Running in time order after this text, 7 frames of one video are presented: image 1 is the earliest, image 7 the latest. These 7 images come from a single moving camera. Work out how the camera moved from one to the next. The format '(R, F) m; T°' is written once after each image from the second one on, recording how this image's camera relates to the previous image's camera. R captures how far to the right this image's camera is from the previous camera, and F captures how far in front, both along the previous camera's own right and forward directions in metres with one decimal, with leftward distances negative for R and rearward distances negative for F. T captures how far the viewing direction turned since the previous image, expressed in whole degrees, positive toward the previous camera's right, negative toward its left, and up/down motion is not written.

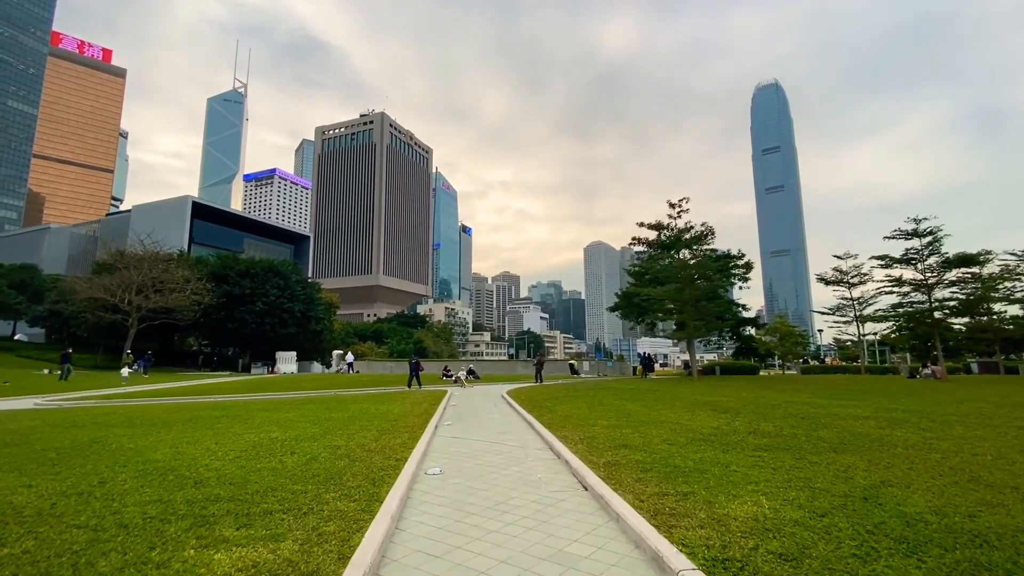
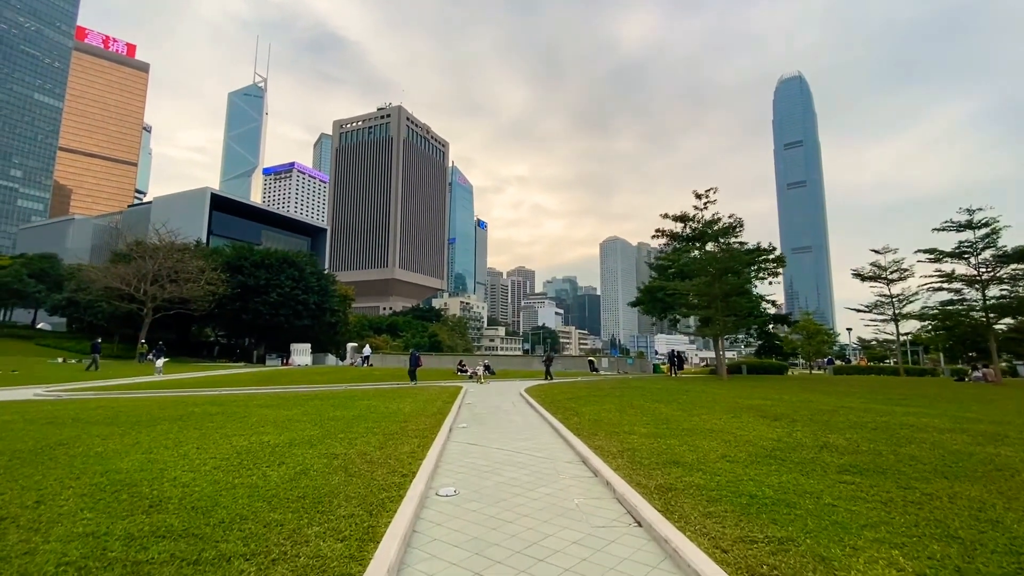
(-0.2, +1.2) m; -2°
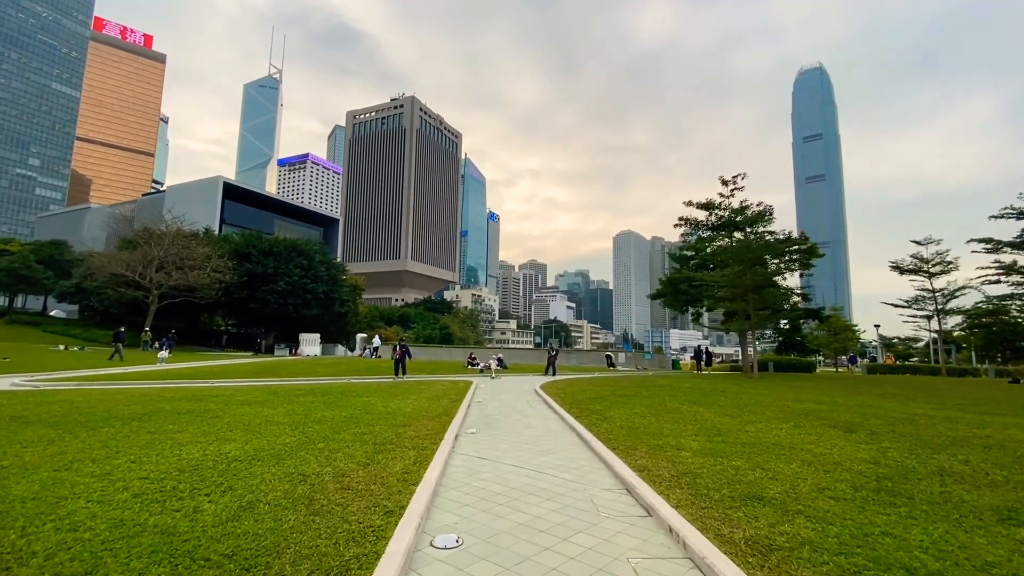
(-0.1, +1.6) m; -1°
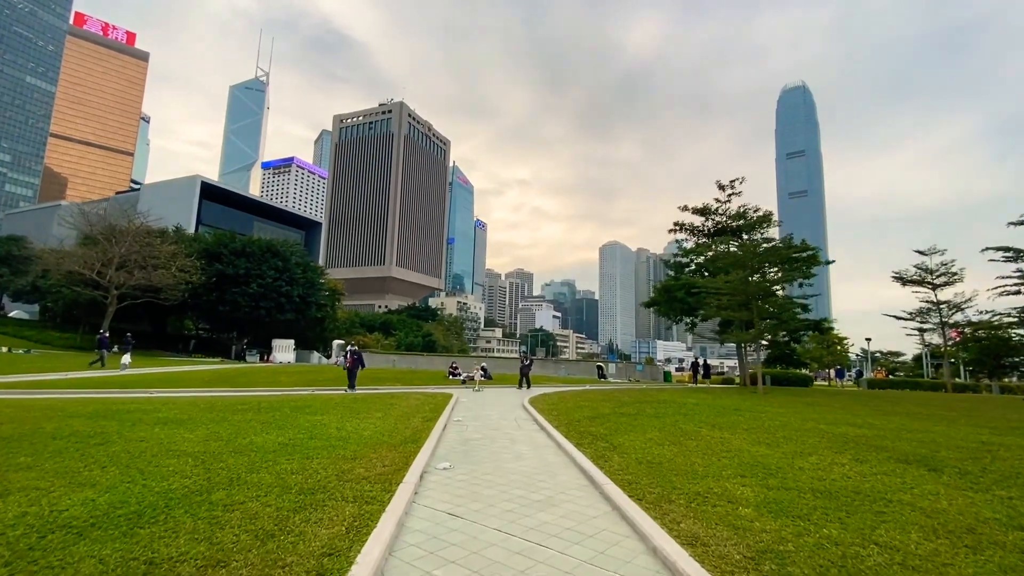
(0.0, +1.9) m; +2°
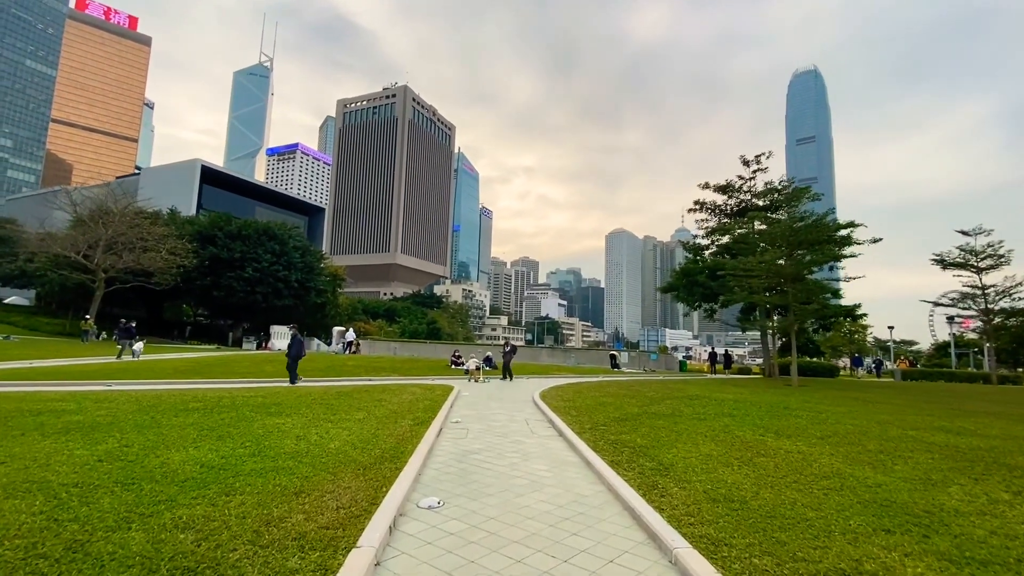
(-0.1, +2.0) m; -1°
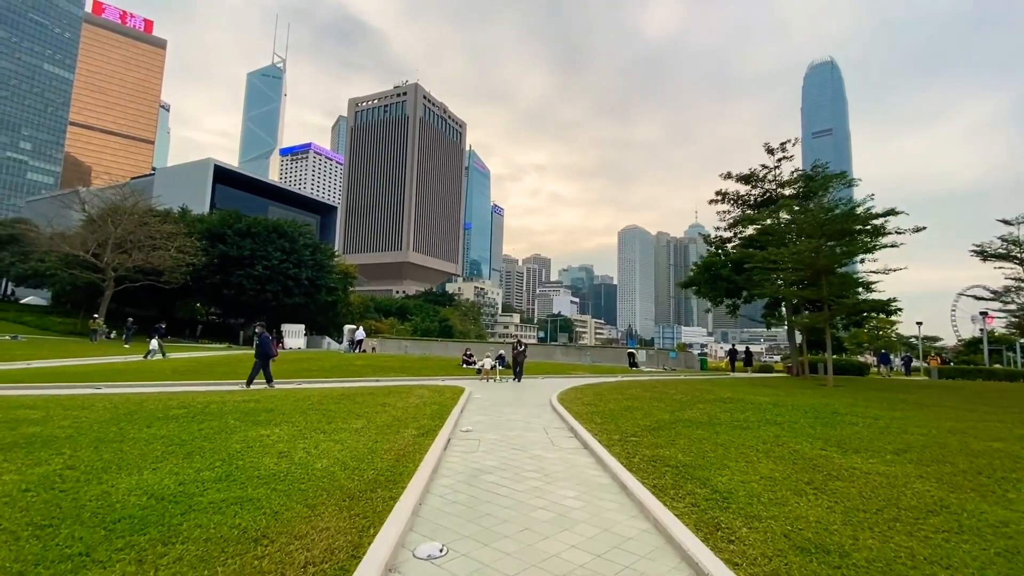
(-0.1, +1.0) m; -1°
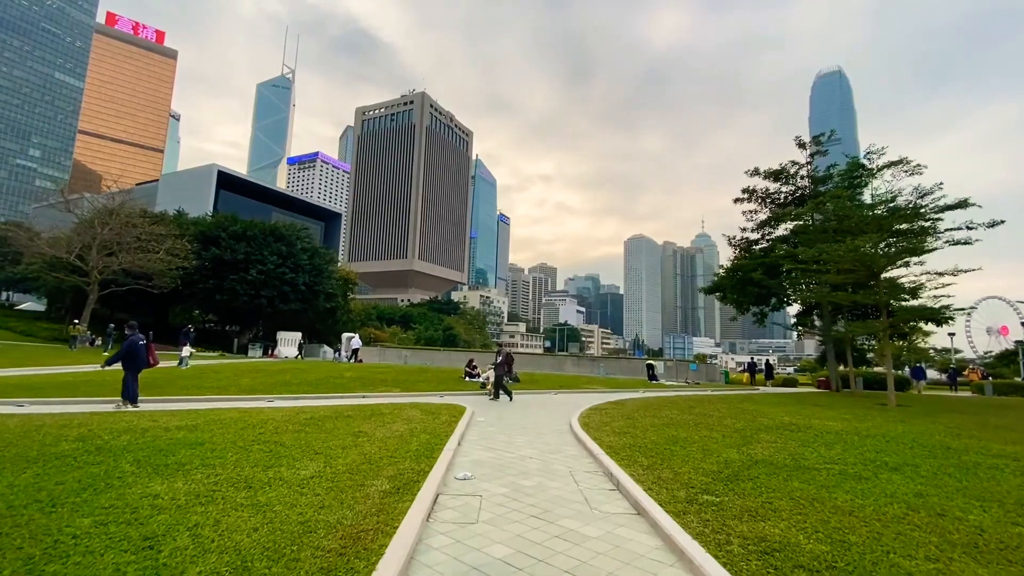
(-0.1, +2.2) m; -1°
